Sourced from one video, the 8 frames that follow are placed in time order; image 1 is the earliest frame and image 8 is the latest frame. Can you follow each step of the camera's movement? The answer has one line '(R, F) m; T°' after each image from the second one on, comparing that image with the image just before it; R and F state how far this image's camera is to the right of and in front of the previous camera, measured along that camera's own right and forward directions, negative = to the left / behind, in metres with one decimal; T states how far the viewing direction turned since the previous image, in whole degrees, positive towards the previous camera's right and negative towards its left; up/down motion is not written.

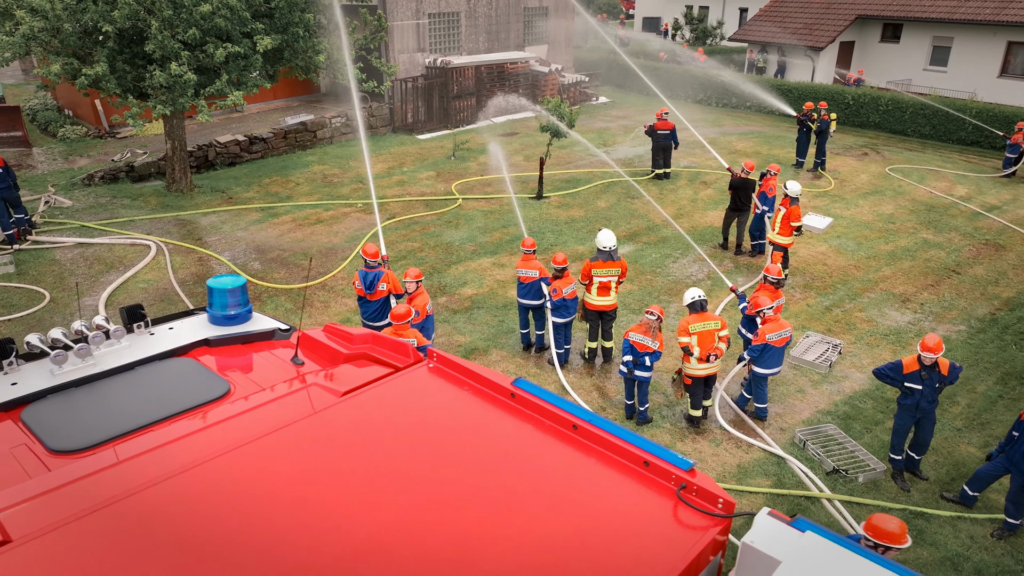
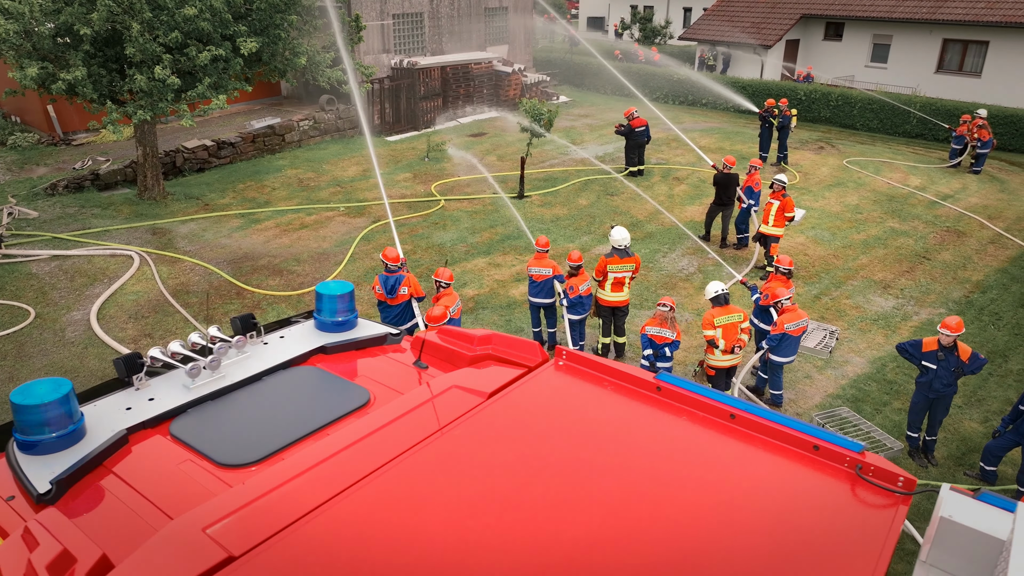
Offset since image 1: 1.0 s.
(-0.9, 0.0) m; +5°
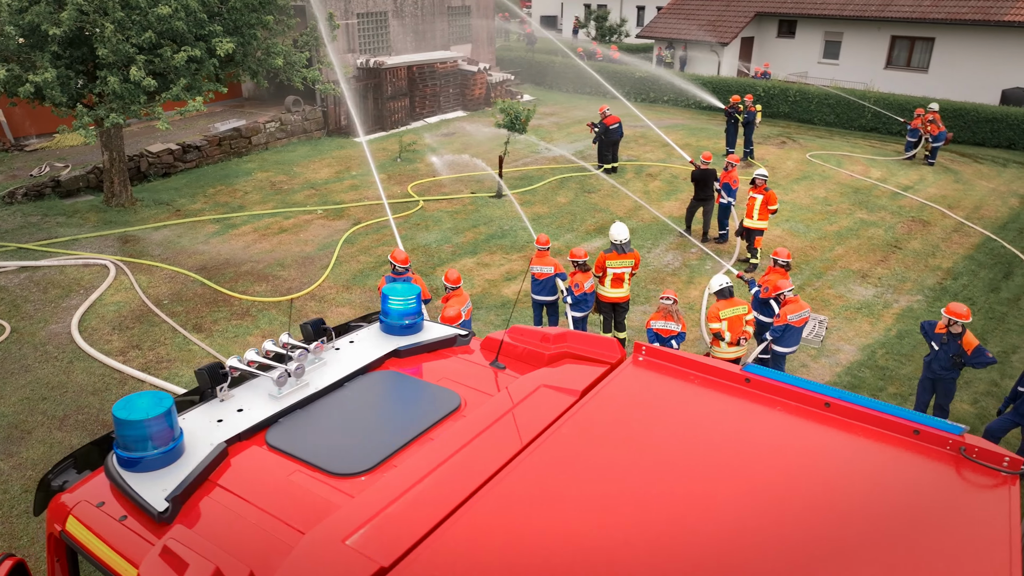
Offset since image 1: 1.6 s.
(-0.6, +0.1) m; +4°
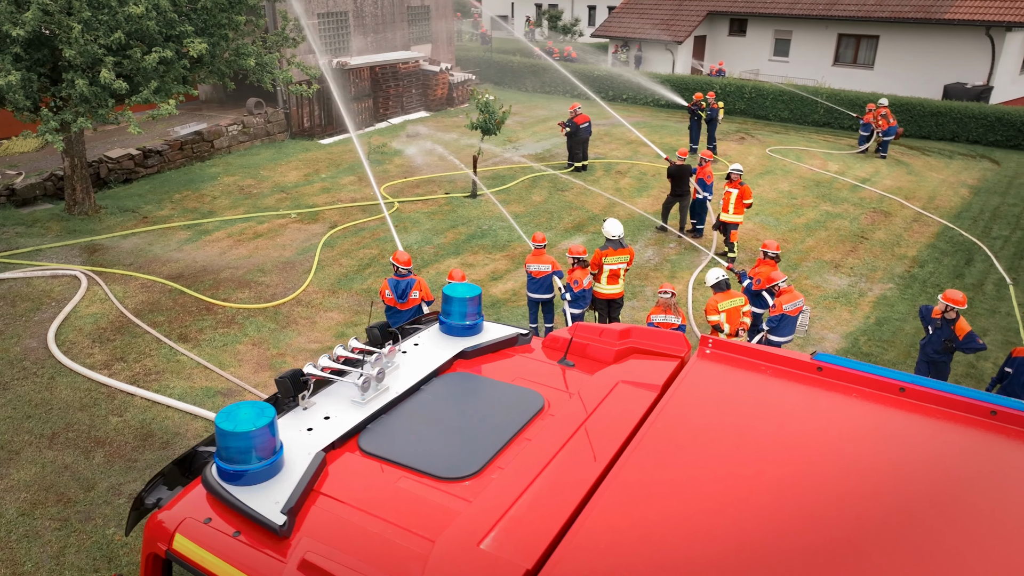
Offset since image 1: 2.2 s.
(-0.5, 0.0) m; +4°
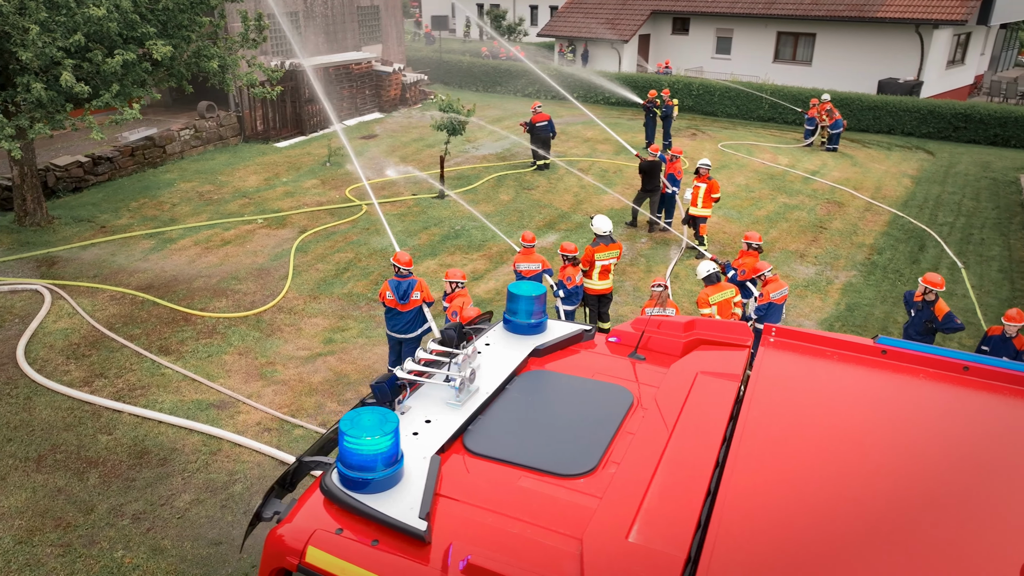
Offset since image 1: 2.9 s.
(-0.6, 0.0) m; +5°
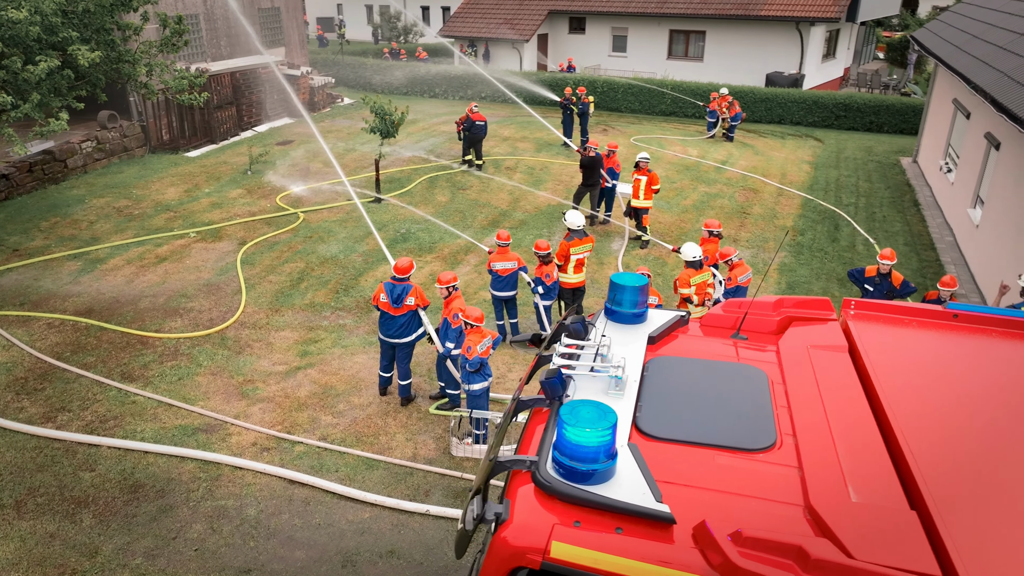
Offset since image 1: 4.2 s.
(-1.1, 0.0) m; +9°
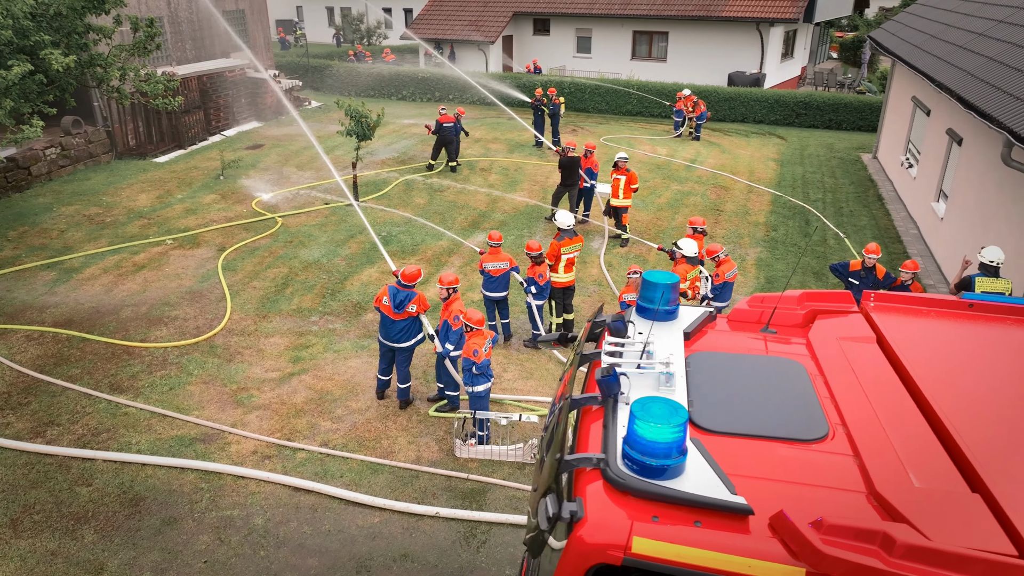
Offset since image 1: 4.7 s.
(-0.4, 0.0) m; +3°
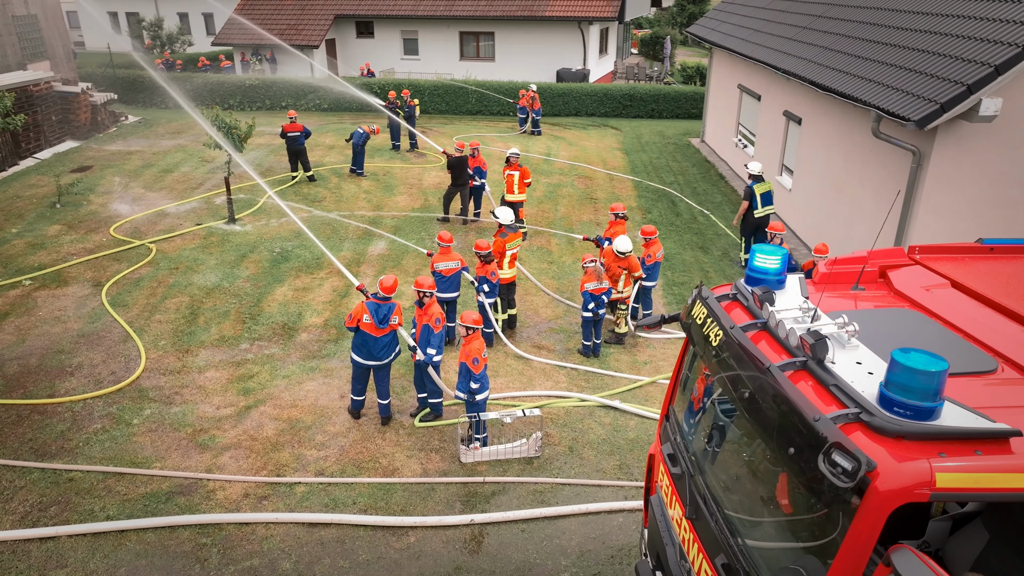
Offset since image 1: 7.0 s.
(-1.6, +0.2) m; +15°
